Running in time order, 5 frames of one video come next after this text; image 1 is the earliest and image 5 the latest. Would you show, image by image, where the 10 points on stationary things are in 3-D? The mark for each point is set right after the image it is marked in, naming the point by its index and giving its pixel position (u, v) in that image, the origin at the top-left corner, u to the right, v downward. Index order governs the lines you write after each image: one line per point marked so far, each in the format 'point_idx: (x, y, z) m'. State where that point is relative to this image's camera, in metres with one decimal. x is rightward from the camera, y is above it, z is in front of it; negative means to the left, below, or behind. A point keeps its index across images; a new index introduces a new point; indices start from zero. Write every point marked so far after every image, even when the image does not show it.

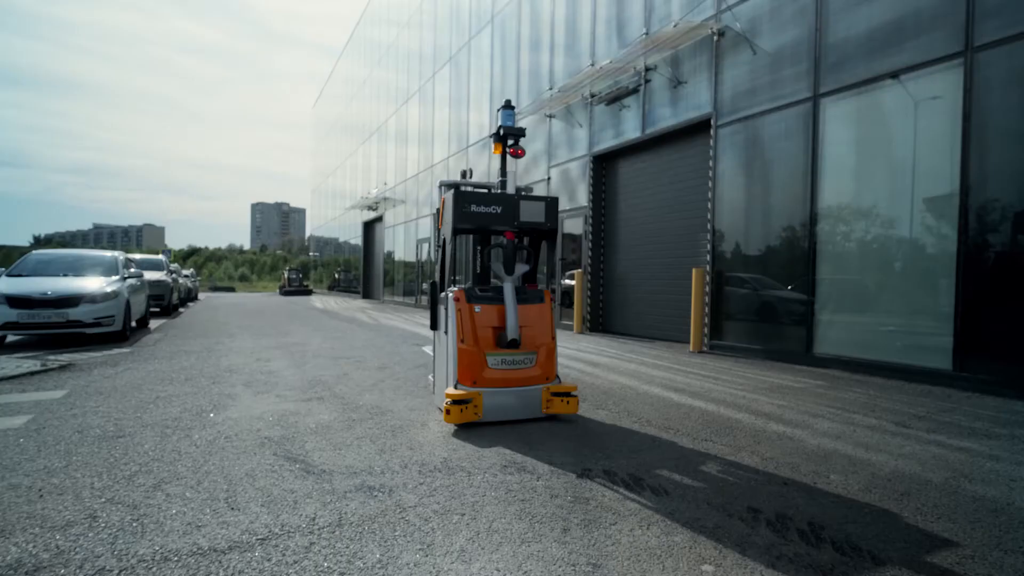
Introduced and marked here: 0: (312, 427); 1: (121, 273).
0: (-1.9, -1.3, +5.0) m
1: (-8.5, +0.3, +11.5) m
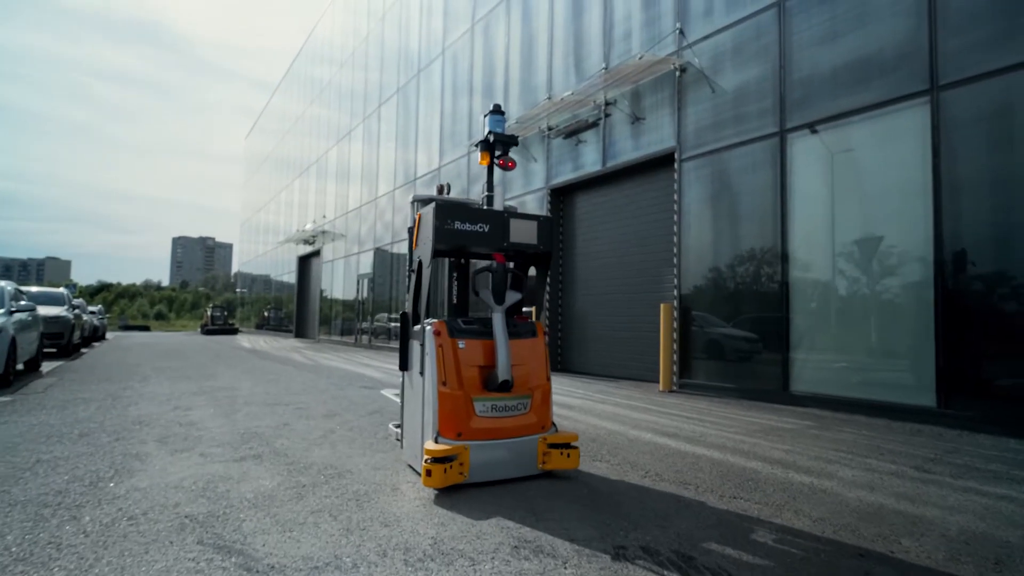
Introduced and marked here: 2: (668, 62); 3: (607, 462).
0: (-1.9, -1.5, +3.9) m
1: (-9.3, -0.3, +9.7) m
2: (+3.3, +4.7, +11.1) m
3: (+0.9, -1.6, +5.0) m
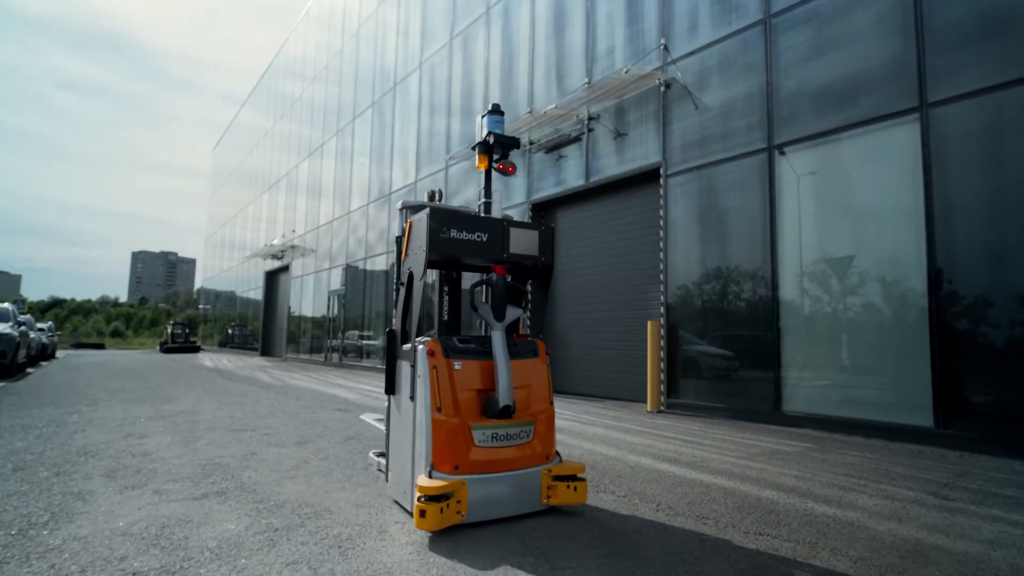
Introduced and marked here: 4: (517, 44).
0: (-1.9, -1.6, +3.3) m
1: (-9.5, -0.6, +8.8) m
2: (+2.9, +4.4, +11.0) m
3: (+0.9, -1.8, +4.6) m
4: (+0.1, +7.2, +15.7) m
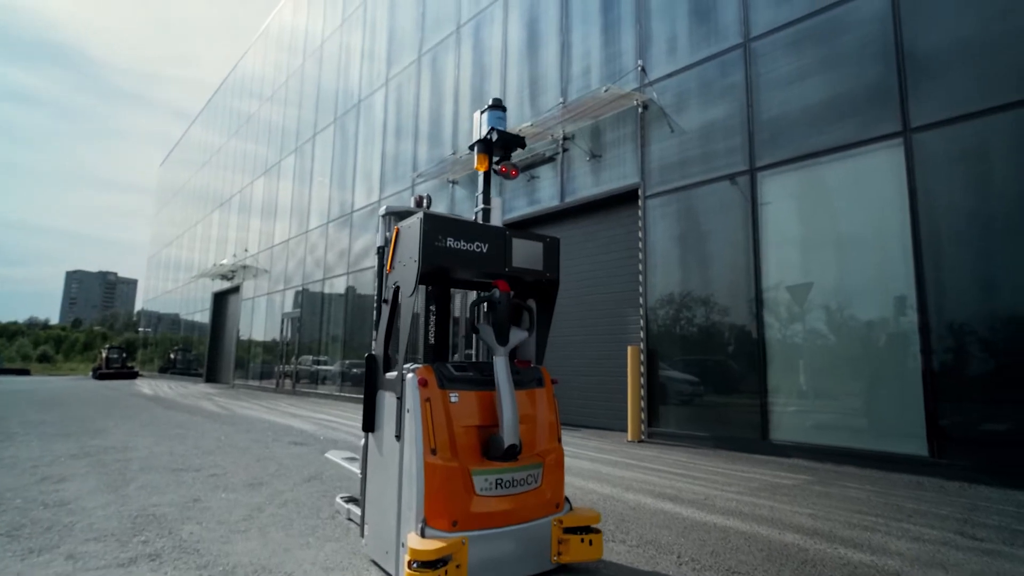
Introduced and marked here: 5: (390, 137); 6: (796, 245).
0: (-1.8, -1.7, +2.5) m
1: (-9.8, -0.8, +7.5) m
2: (+2.4, +3.9, +10.9) m
3: (+0.8, -1.9, +4.0) m
4: (-0.7, +6.5, +15.4) m
5: (-4.5, +5.6, +19.8) m
6: (+4.5, +0.7, +8.5) m
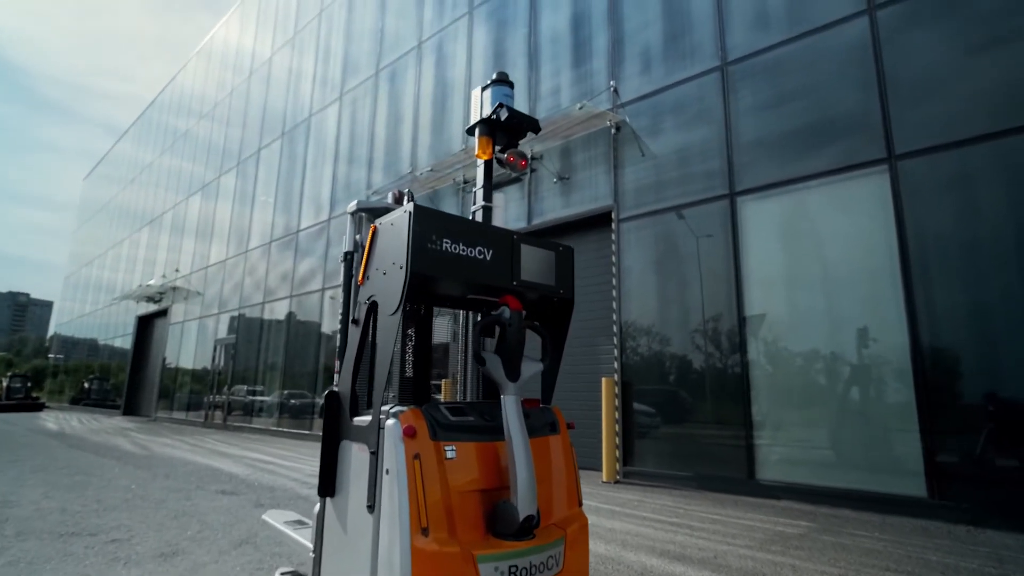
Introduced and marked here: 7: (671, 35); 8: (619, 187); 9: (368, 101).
0: (-1.7, -1.7, +1.5) m
1: (-10.1, -0.9, +5.7) m
2: (+1.8, +3.4, +10.5) m
3: (+0.8, -2.1, +3.2) m
4: (-1.7, +5.8, +14.9) m
5: (-6.0, +4.8, +18.7) m
6: (+4.1, +0.2, +8.1) m
7: (+3.0, +4.8, +10.1) m
8: (+2.1, +2.0, +10.4) m
9: (-4.9, +6.4, +18.2) m
